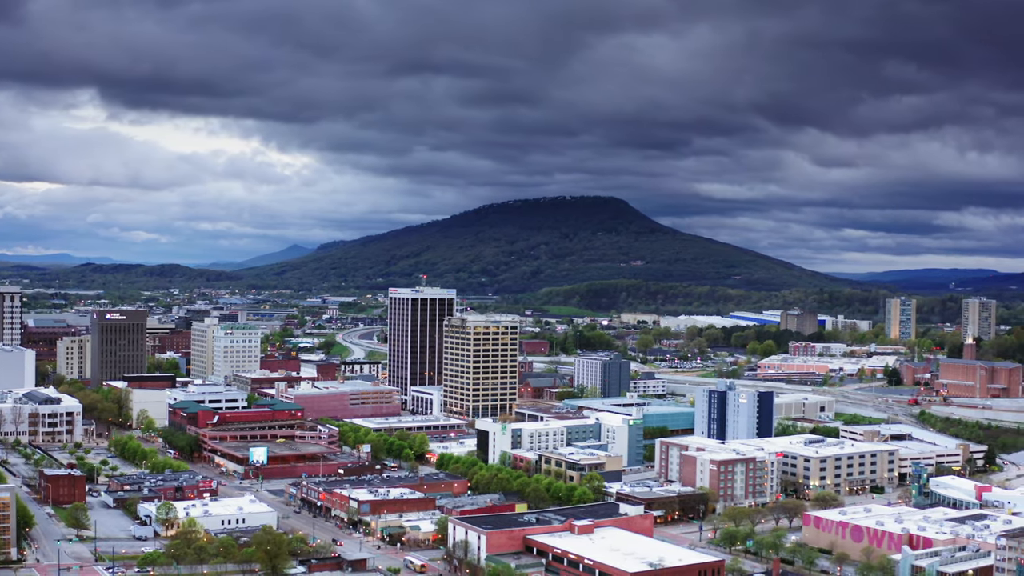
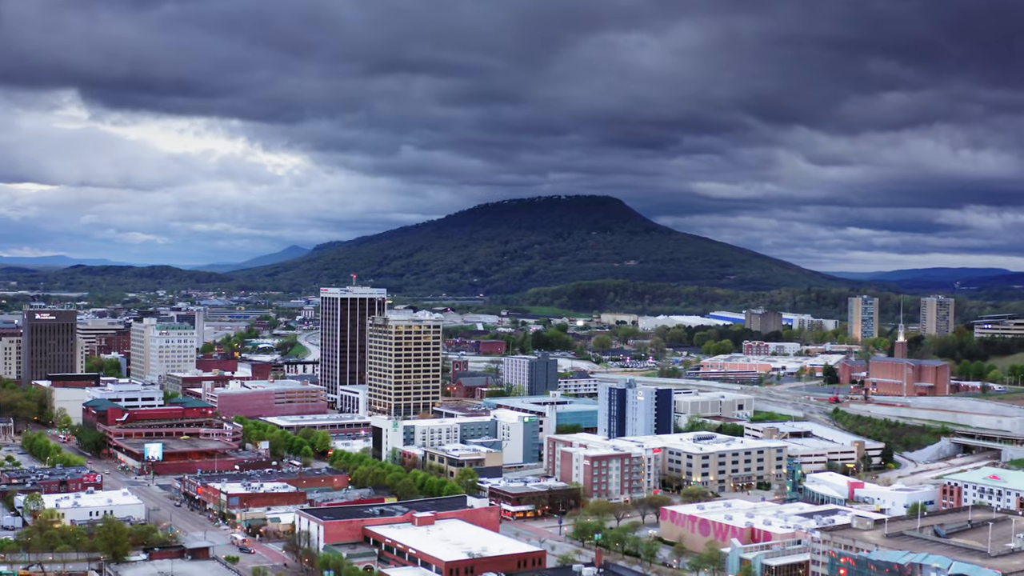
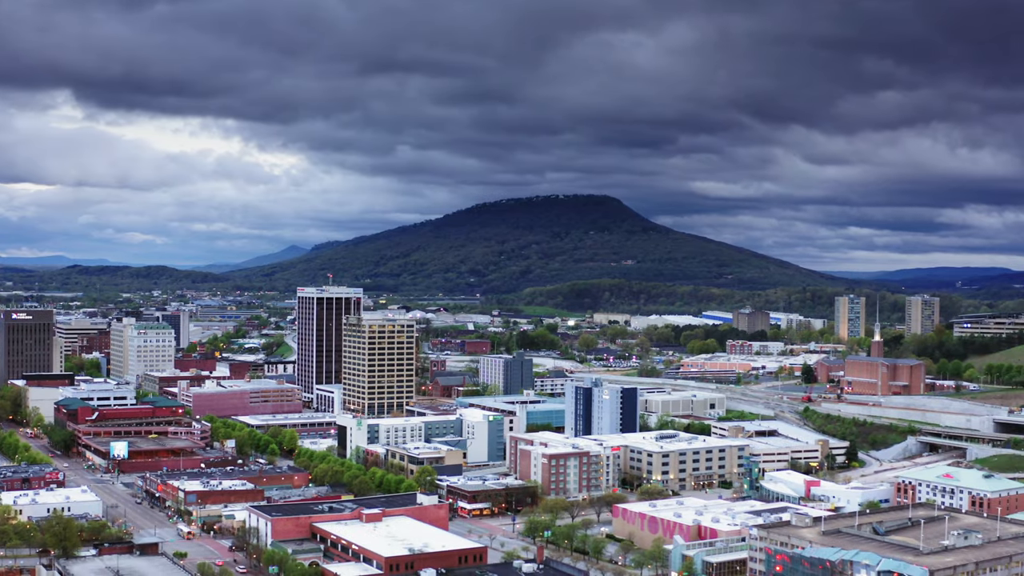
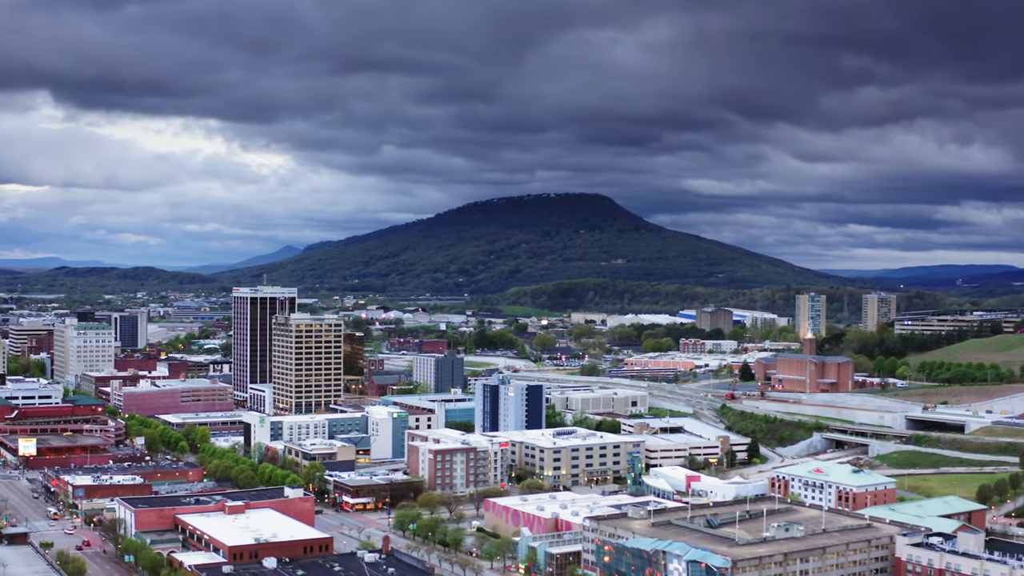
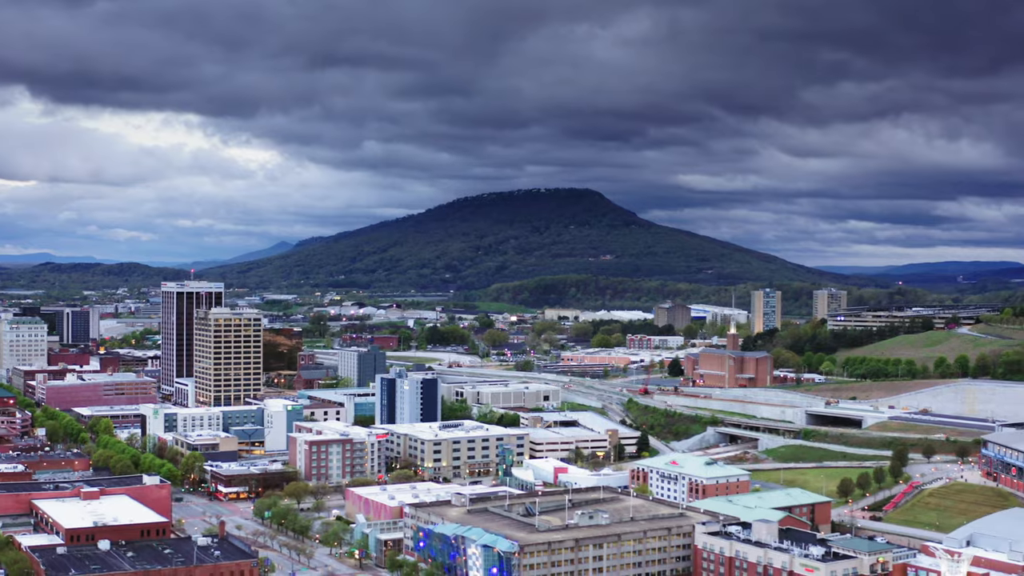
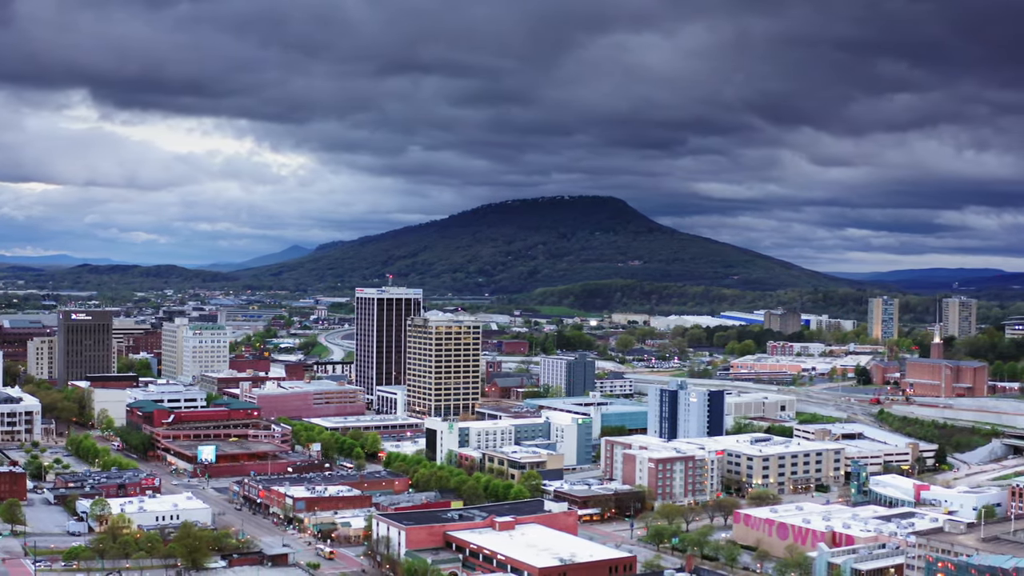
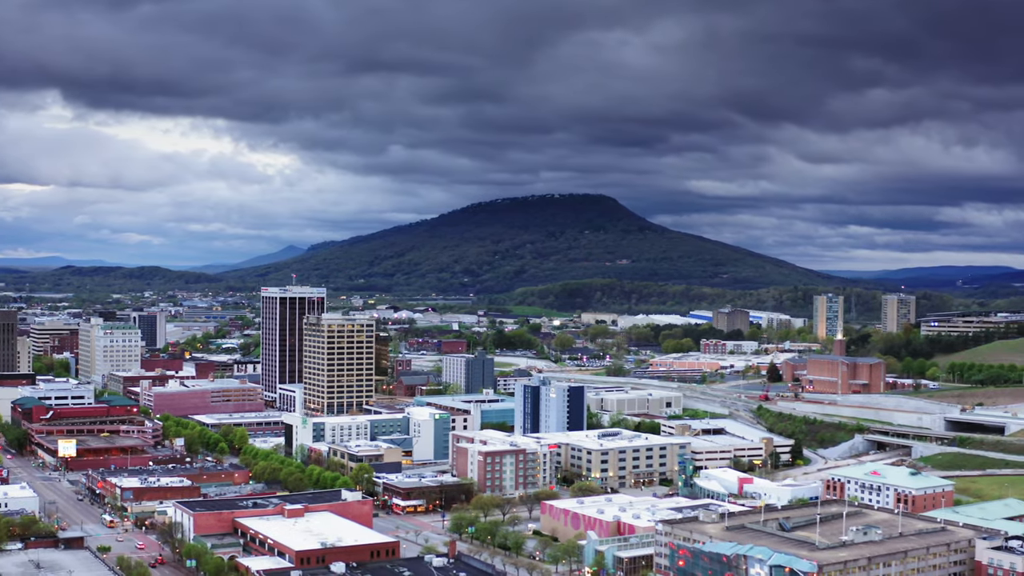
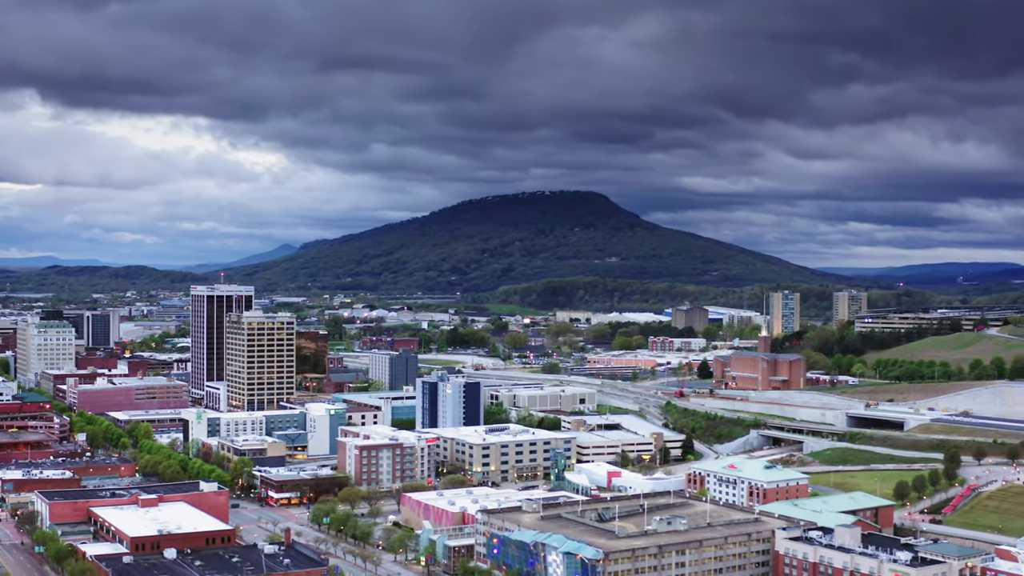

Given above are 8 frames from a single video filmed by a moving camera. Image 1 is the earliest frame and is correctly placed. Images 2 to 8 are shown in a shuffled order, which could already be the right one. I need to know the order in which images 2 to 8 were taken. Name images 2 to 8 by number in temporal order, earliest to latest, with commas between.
6, 2, 3, 7, 4, 8, 5
